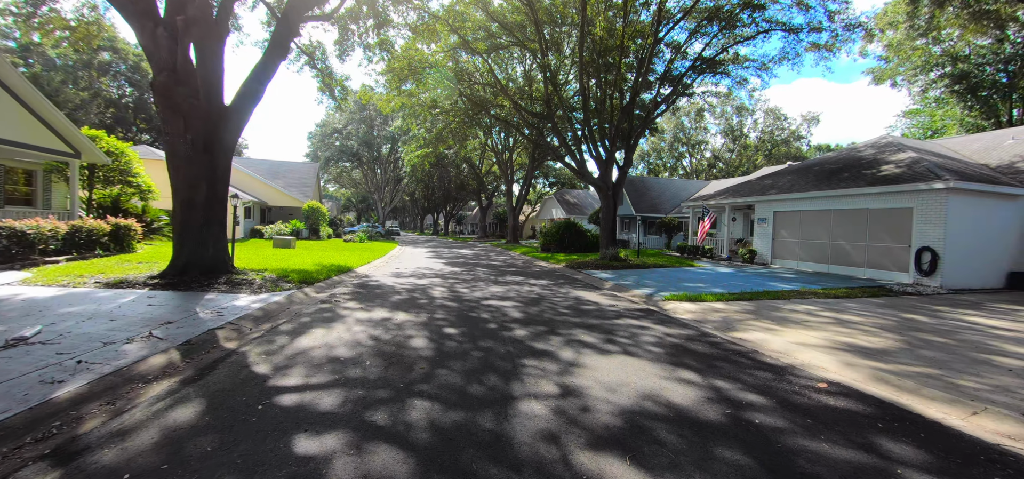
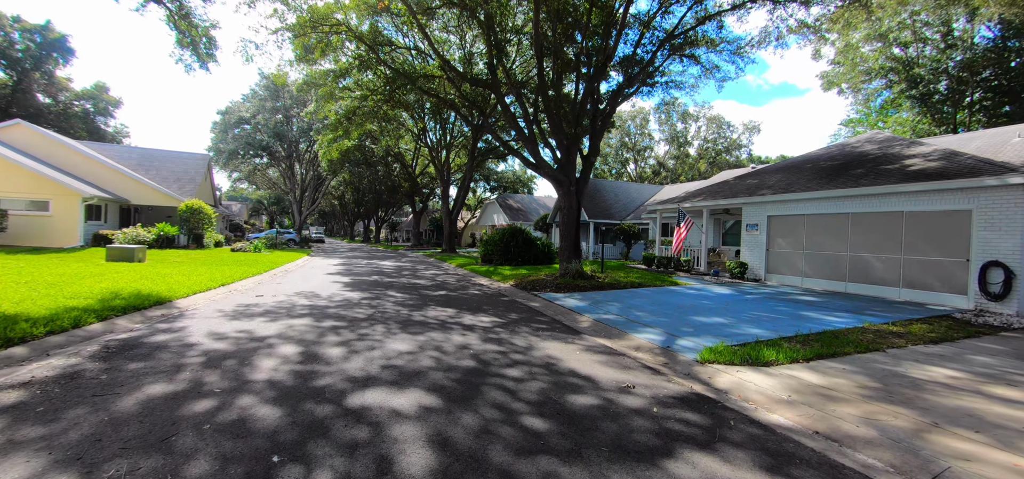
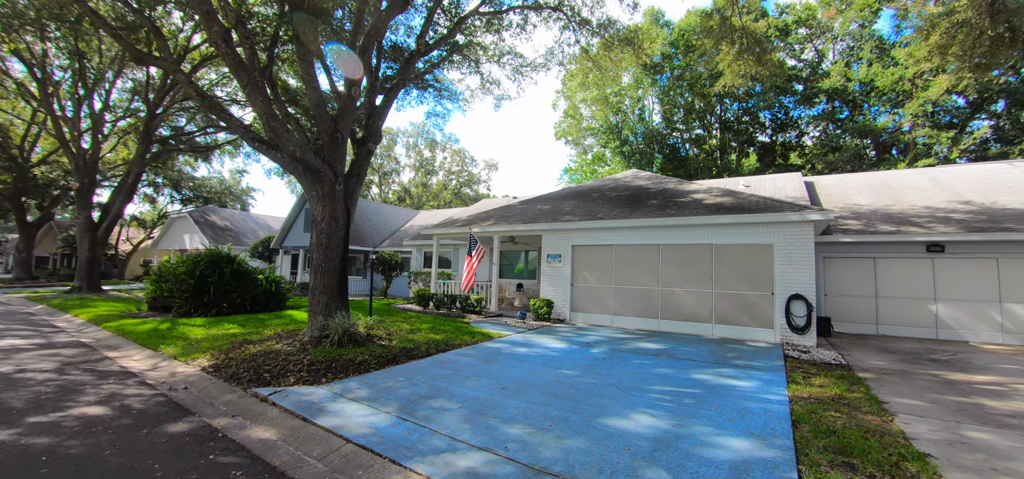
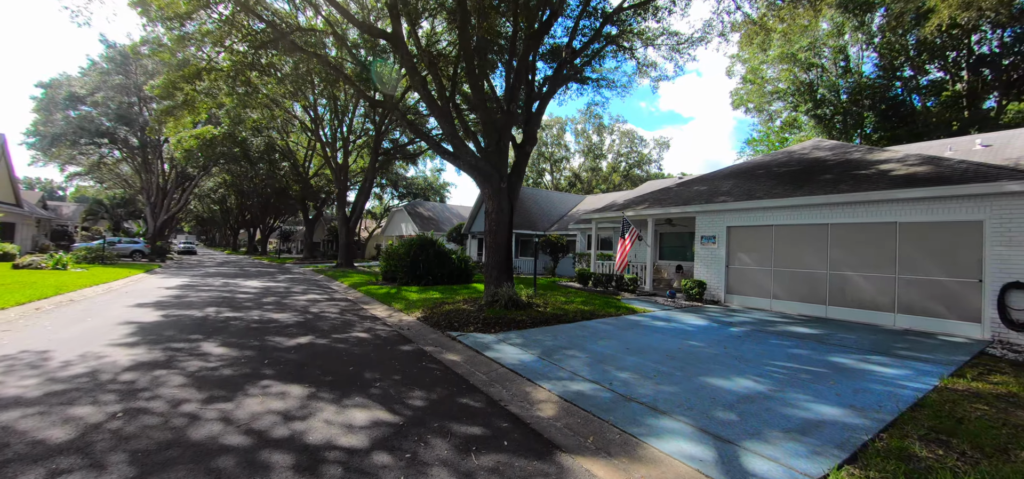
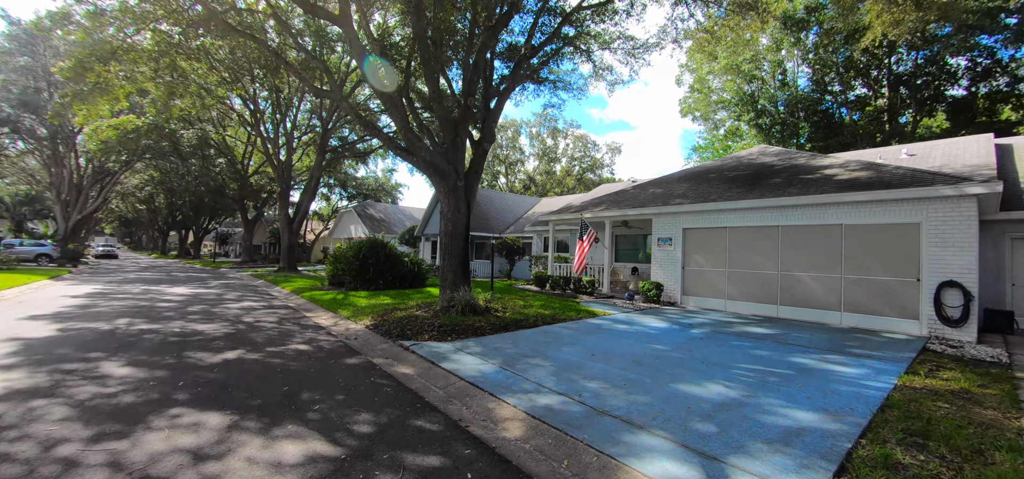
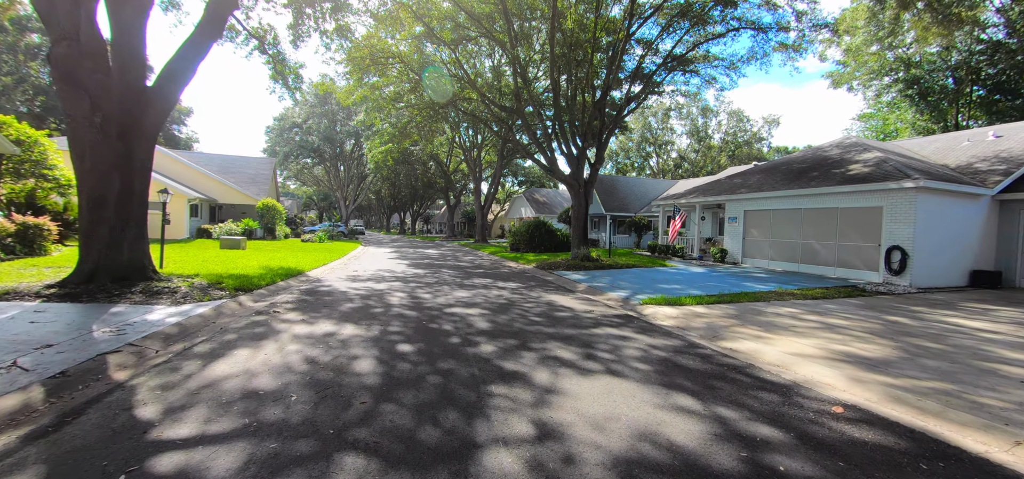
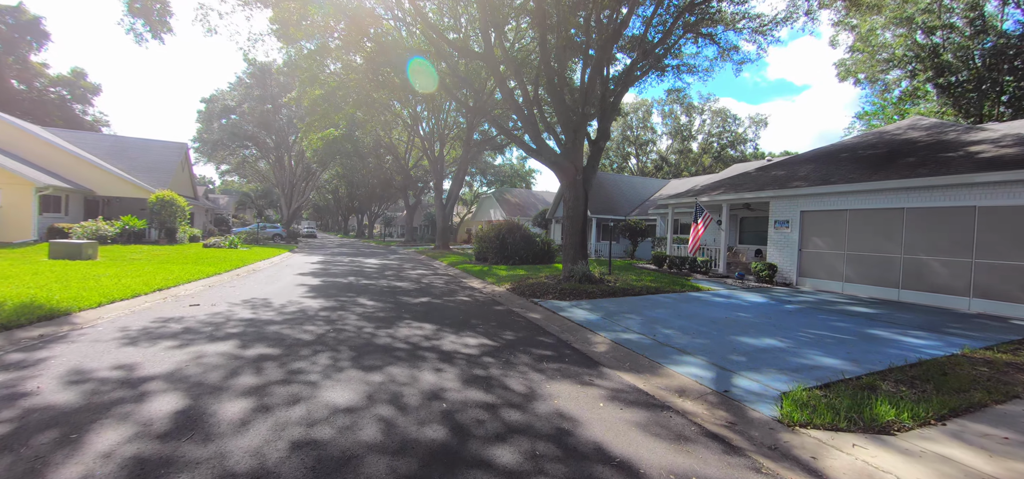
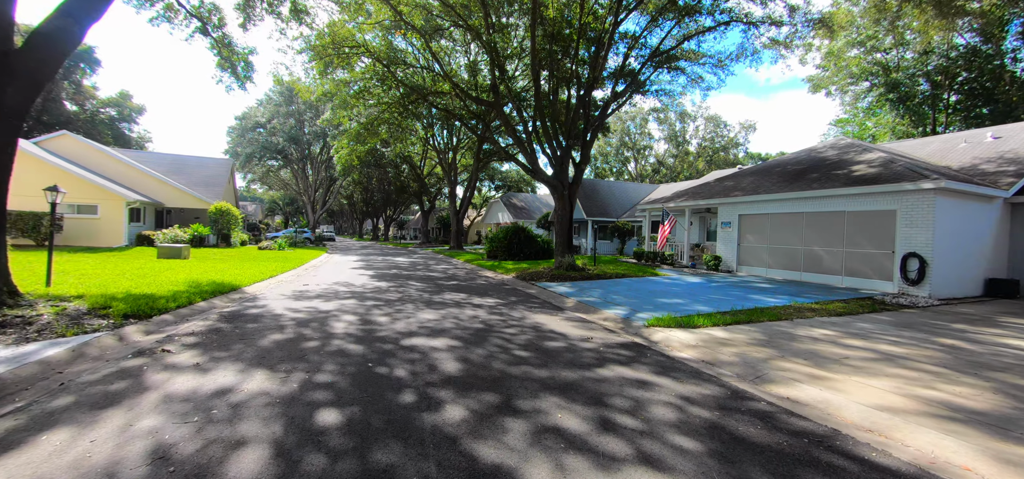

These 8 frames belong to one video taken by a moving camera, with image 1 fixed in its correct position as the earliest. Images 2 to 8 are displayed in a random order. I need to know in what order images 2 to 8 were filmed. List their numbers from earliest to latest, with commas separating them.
6, 8, 2, 7, 4, 5, 3
